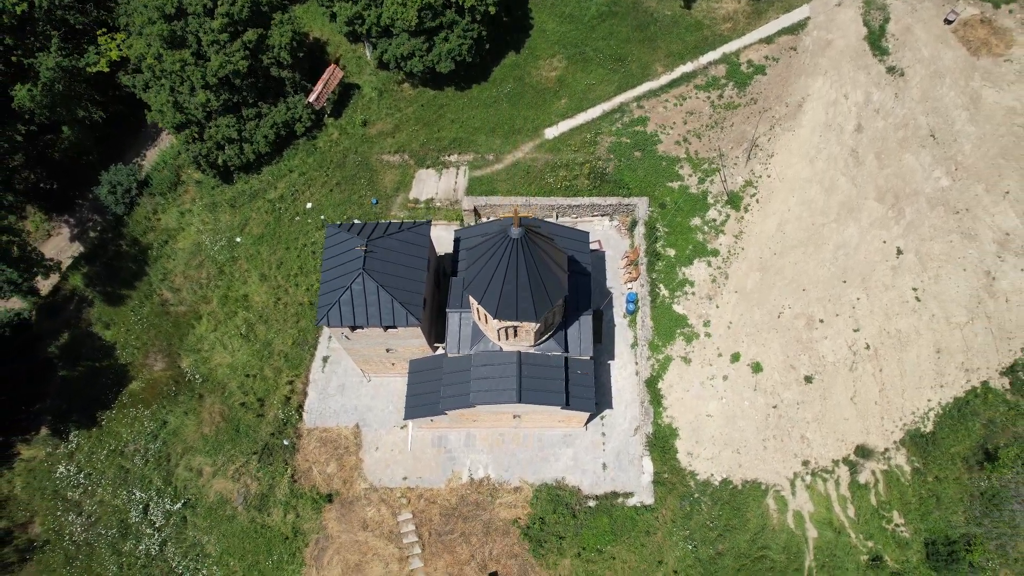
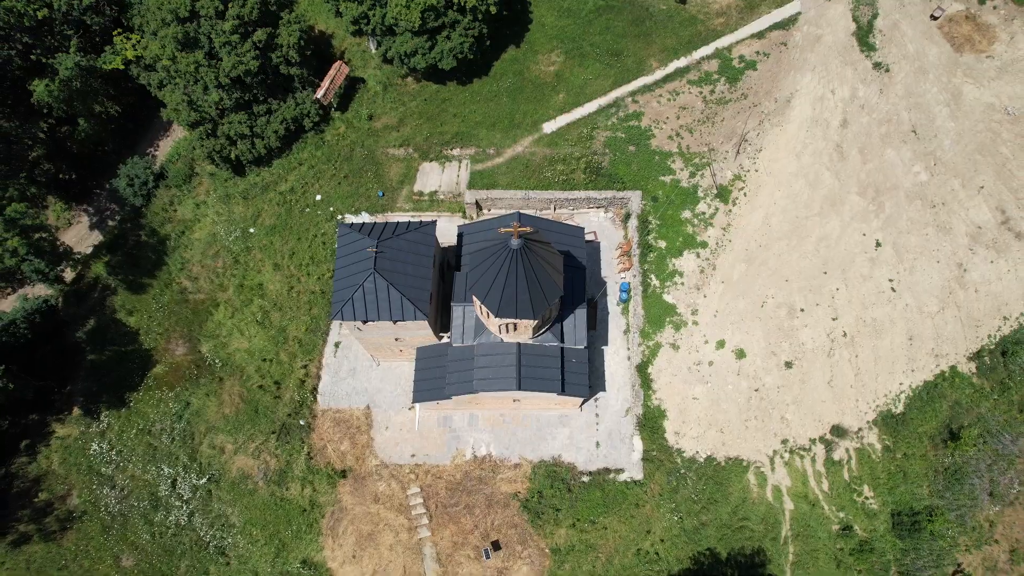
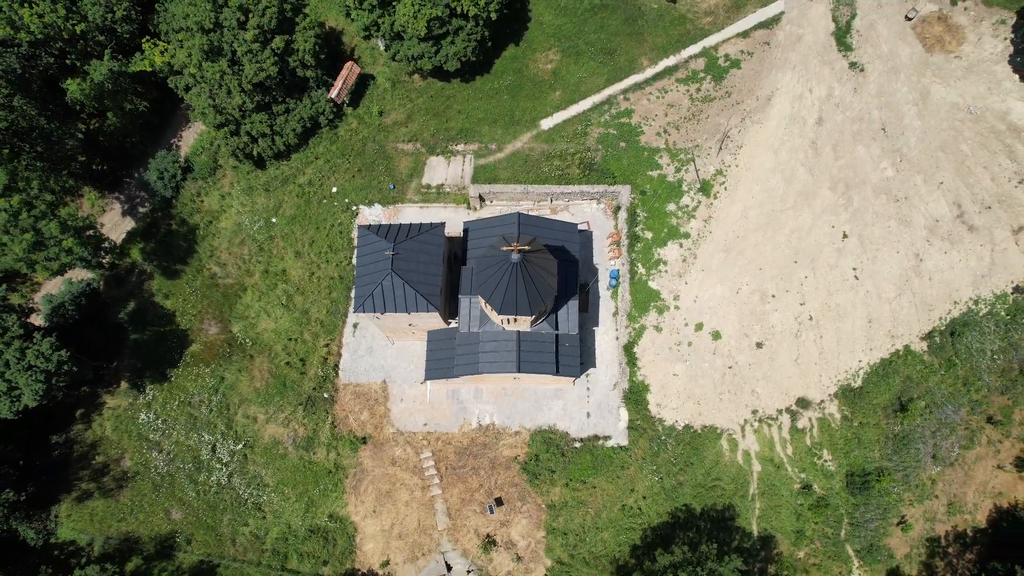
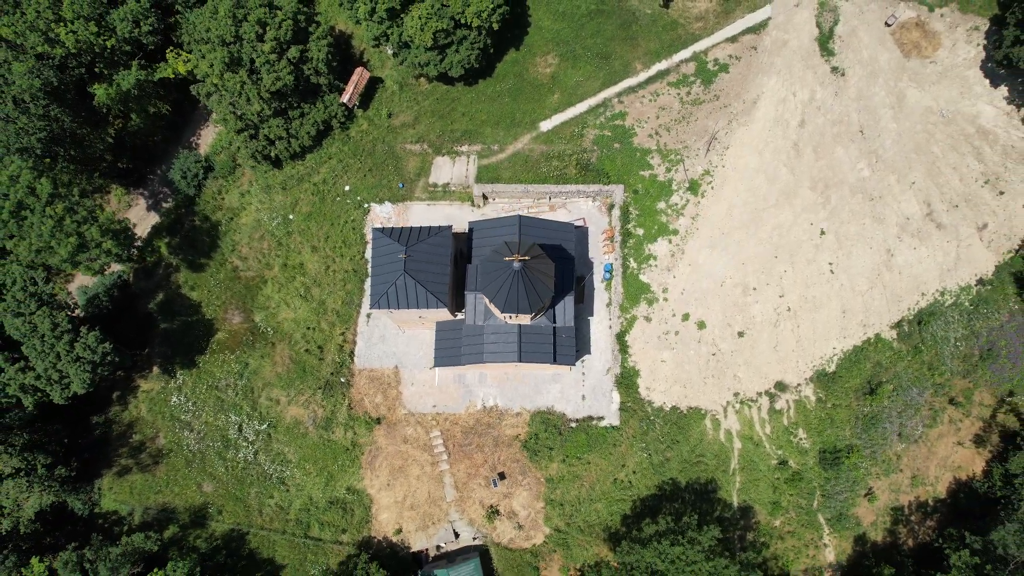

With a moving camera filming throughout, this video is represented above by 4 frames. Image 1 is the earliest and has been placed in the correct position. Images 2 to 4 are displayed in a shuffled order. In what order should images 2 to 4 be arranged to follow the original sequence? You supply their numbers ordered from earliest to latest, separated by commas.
2, 3, 4
